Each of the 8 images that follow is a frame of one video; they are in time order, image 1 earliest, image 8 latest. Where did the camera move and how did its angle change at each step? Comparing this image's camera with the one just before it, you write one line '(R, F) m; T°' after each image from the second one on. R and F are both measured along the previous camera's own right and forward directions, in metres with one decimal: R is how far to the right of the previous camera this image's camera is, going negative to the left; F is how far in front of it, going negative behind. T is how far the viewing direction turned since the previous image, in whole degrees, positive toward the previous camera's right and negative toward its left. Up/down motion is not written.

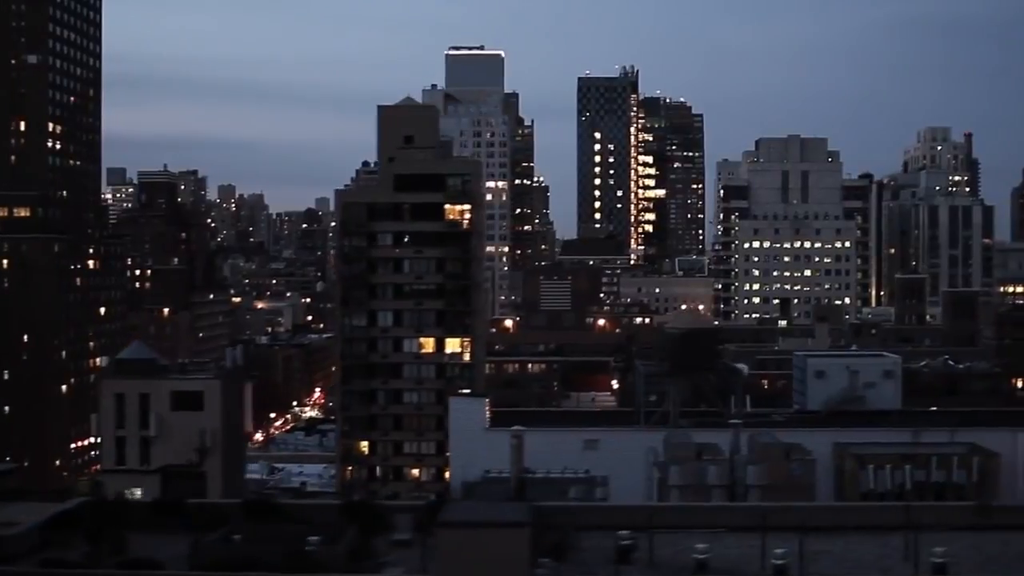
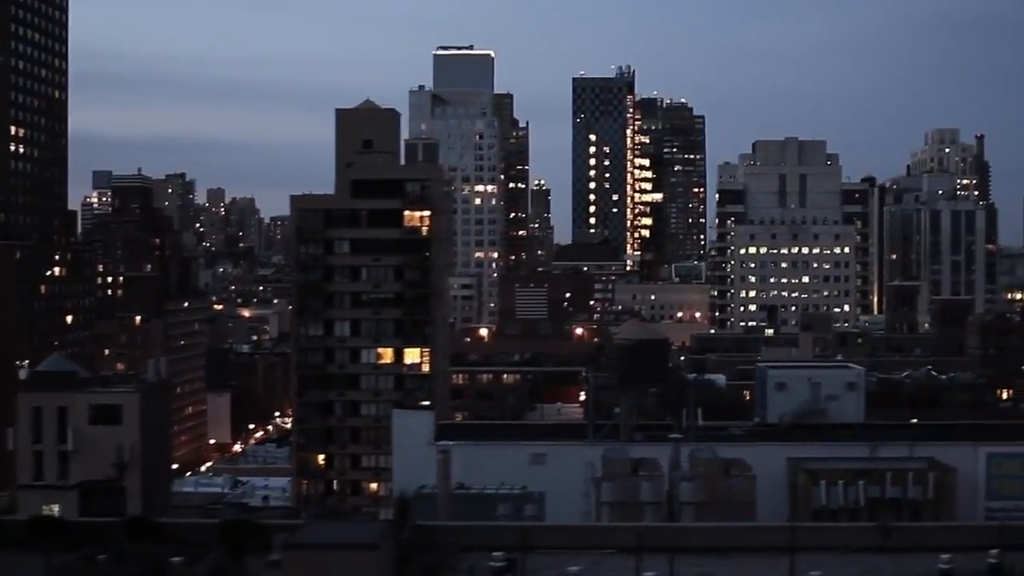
(+0.9, +0.4) m; -2°
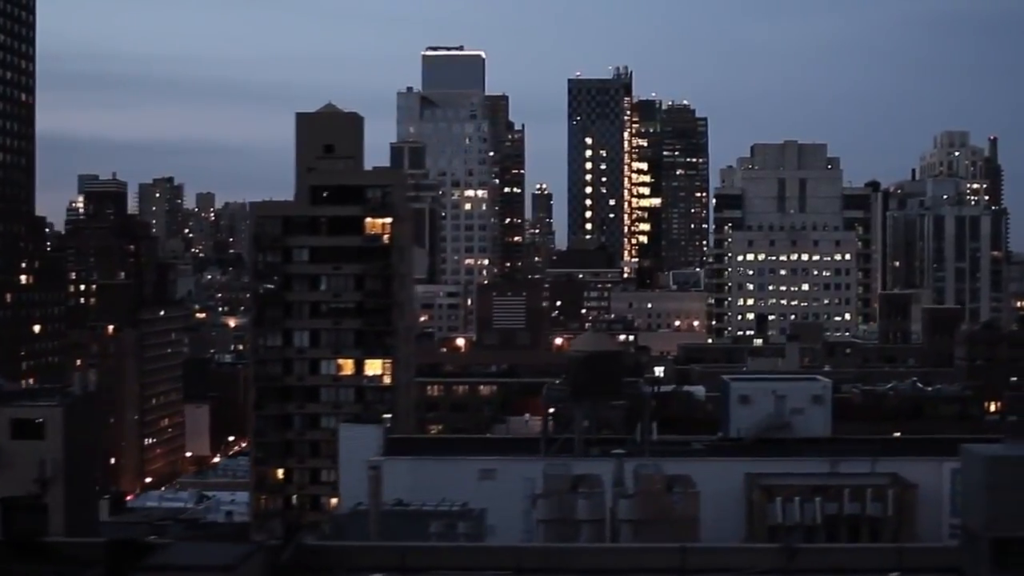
(+0.8, +0.4) m; -2°
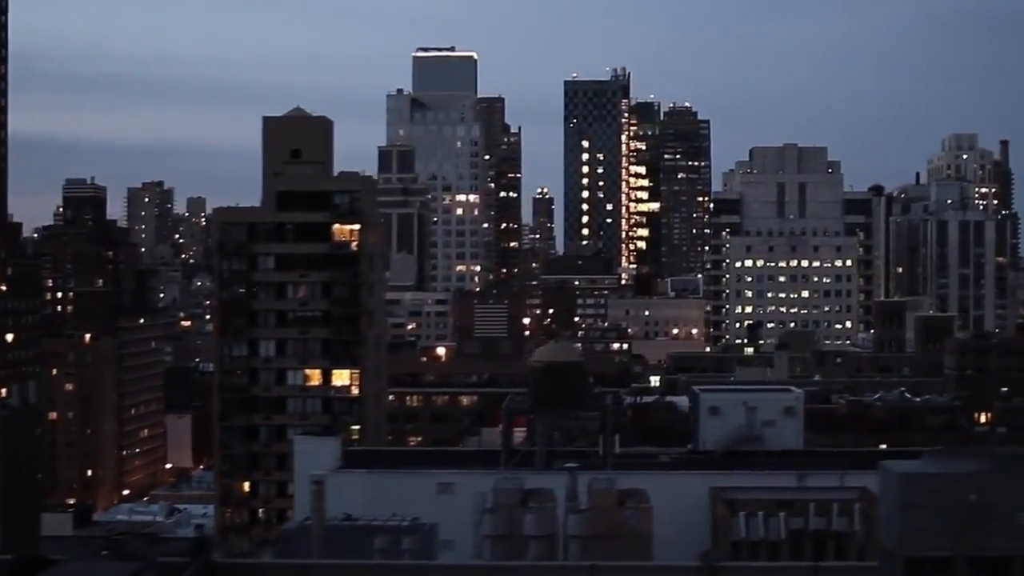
(+0.6, +0.4) m; -2°
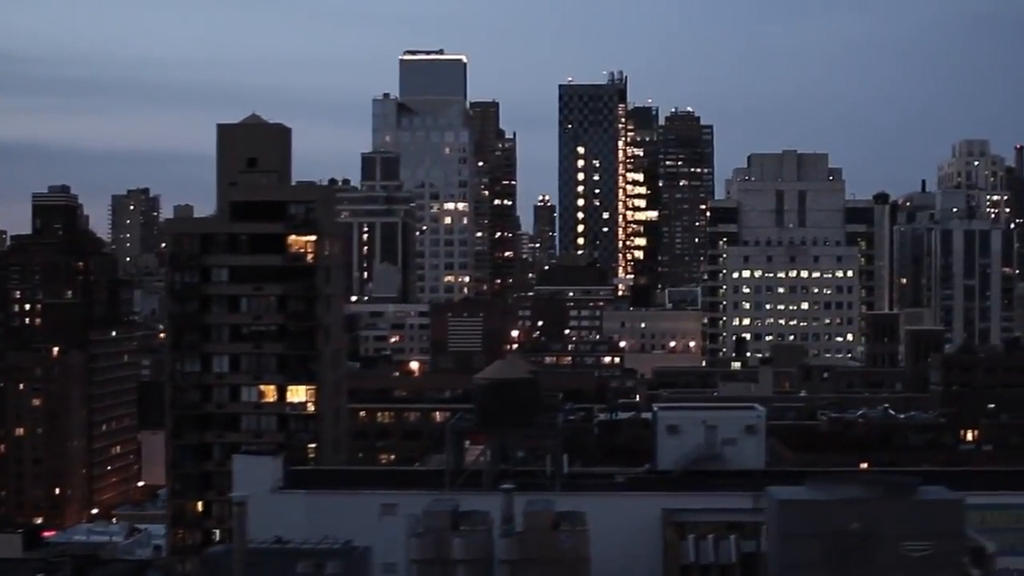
(+0.8, +0.5) m; -2°
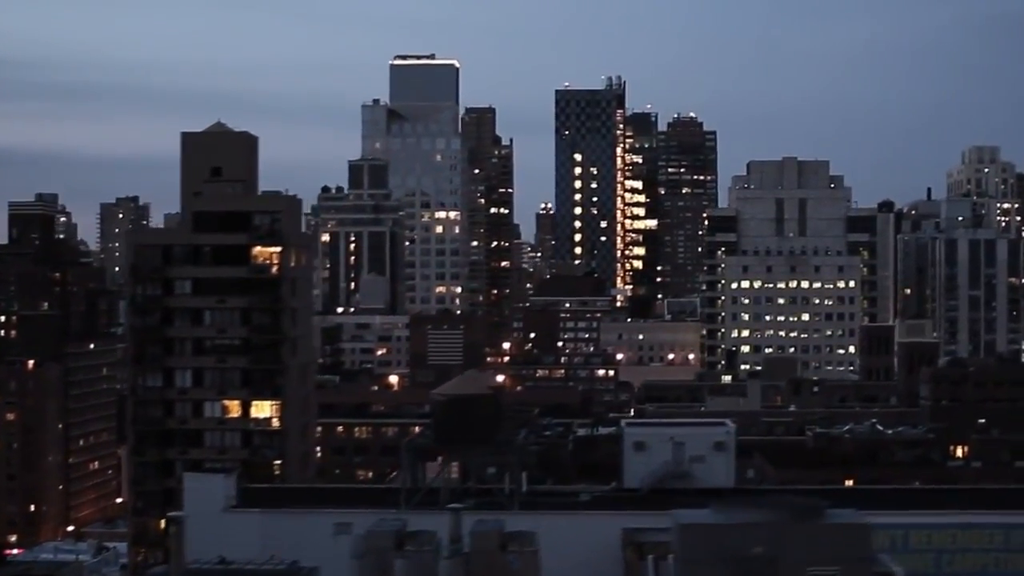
(+0.6, +0.4) m; -2°
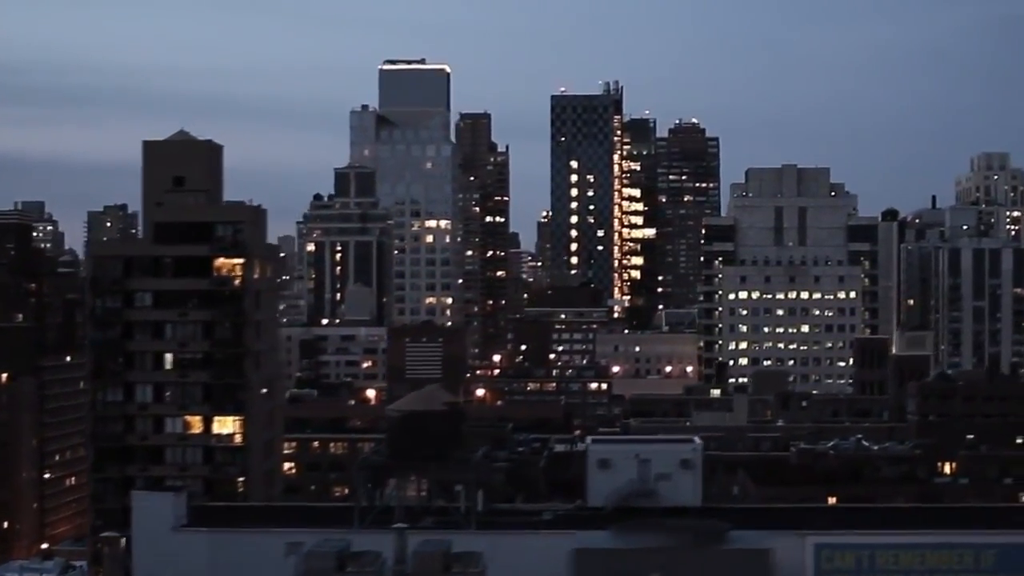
(+0.6, +0.4) m; -1°
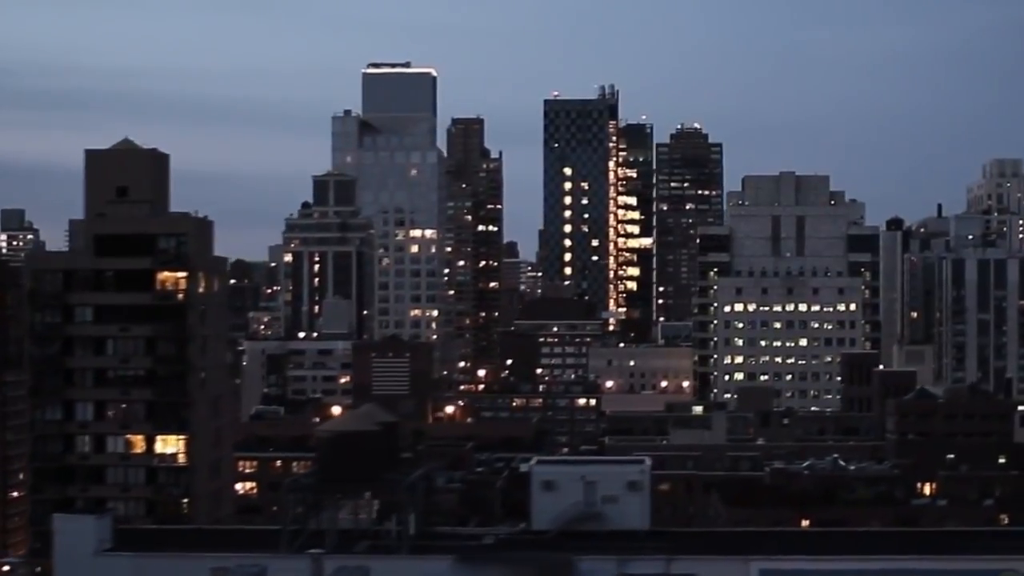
(+0.8, +0.6) m; -2°
